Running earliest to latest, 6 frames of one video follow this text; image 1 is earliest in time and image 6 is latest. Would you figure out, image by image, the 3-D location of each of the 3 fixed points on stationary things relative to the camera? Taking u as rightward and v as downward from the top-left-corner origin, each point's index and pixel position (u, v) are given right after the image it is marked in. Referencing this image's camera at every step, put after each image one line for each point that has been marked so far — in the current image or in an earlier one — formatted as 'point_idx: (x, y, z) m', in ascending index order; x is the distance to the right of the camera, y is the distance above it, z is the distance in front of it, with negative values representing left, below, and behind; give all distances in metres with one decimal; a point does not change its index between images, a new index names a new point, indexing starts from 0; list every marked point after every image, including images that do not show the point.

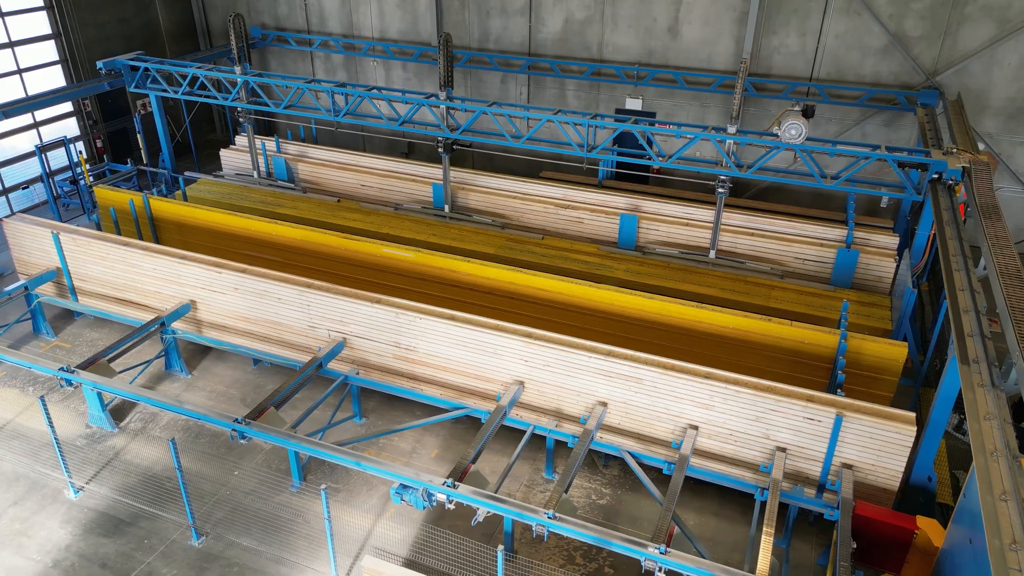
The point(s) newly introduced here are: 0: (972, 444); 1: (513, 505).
0: (+2.8, -0.9, +4.2) m
1: (0.0, -1.8, +5.8) m
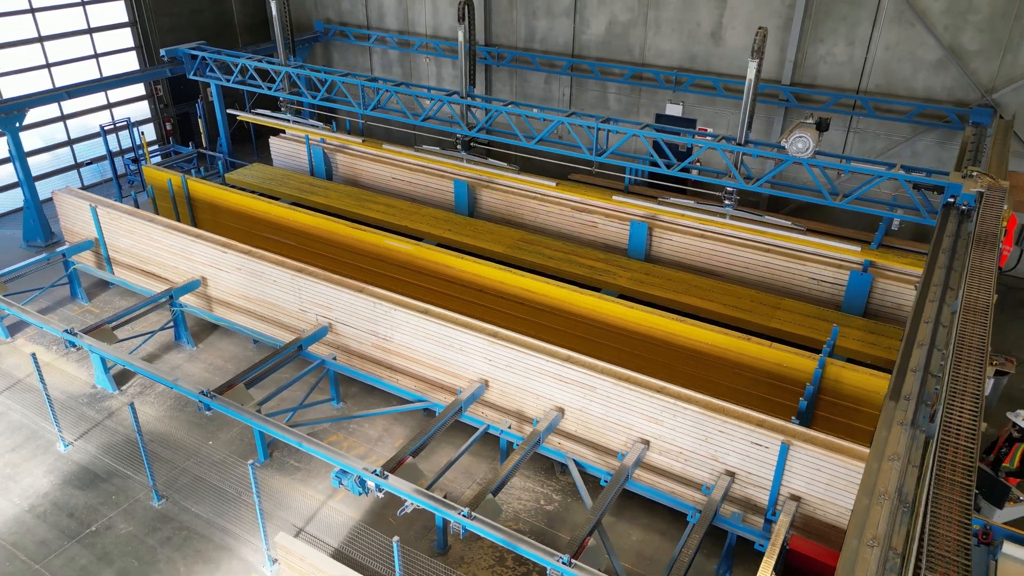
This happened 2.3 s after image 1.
0: (+2.0, -1.1, +3.9) m
1: (-0.7, -1.8, +5.9) m
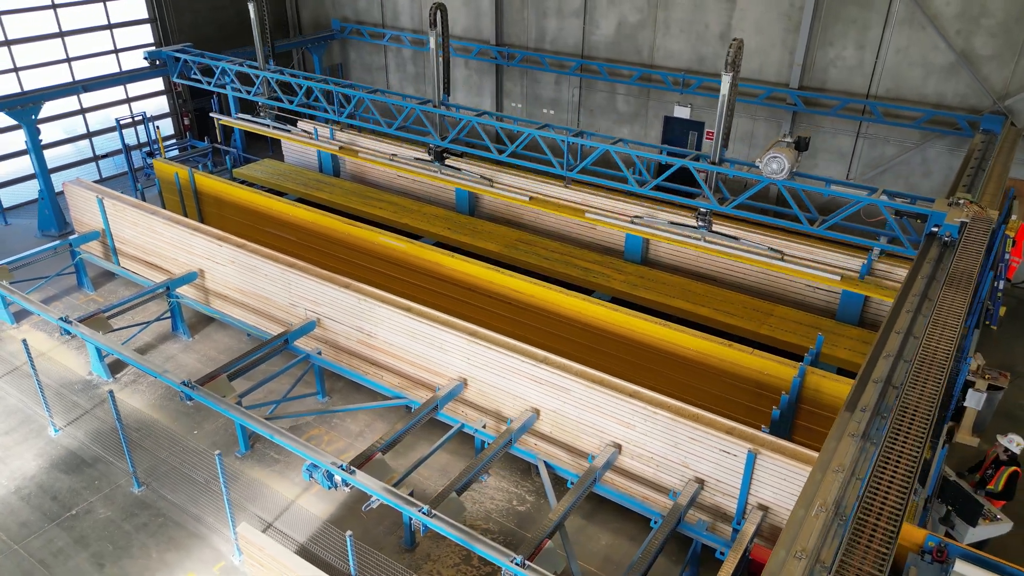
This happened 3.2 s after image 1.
0: (+1.6, -1.2, +3.9) m
1: (-1.0, -1.8, +5.9) m
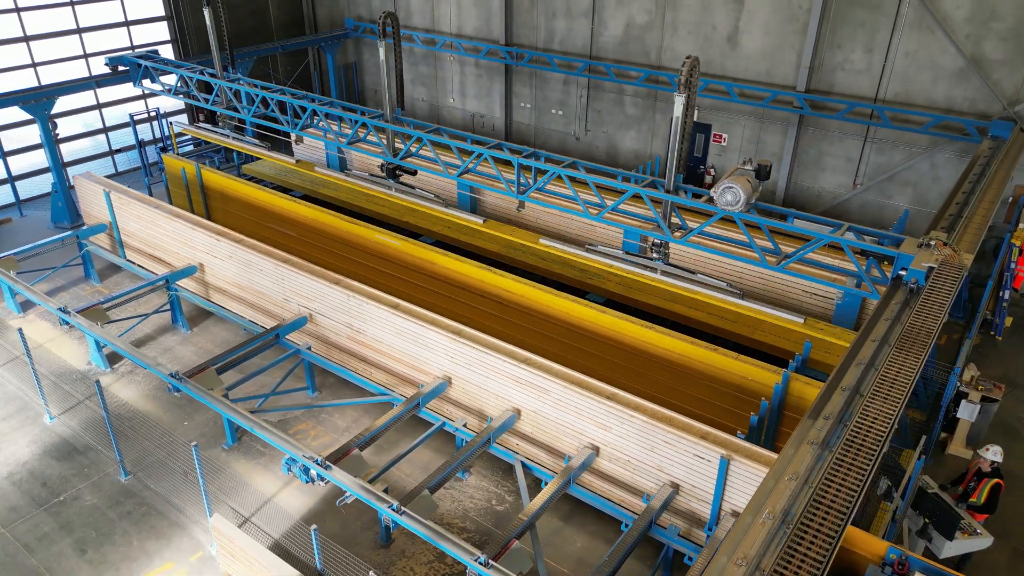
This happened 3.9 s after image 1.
0: (+1.3, -1.2, +3.8) m
1: (-1.2, -1.7, +6.0) m
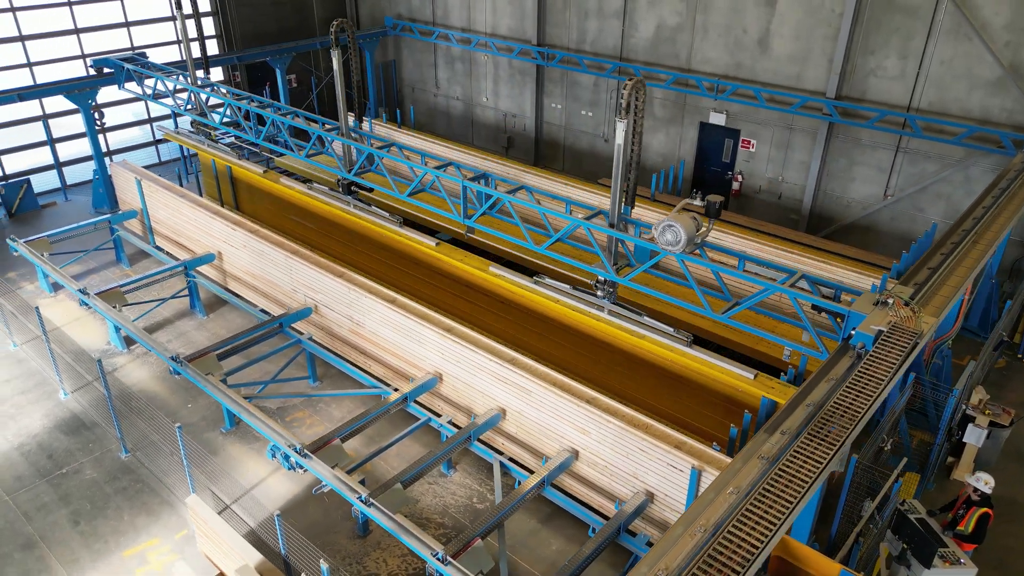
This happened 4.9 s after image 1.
0: (+0.9, -1.2, +3.8) m
1: (-1.5, -1.7, +6.1) m
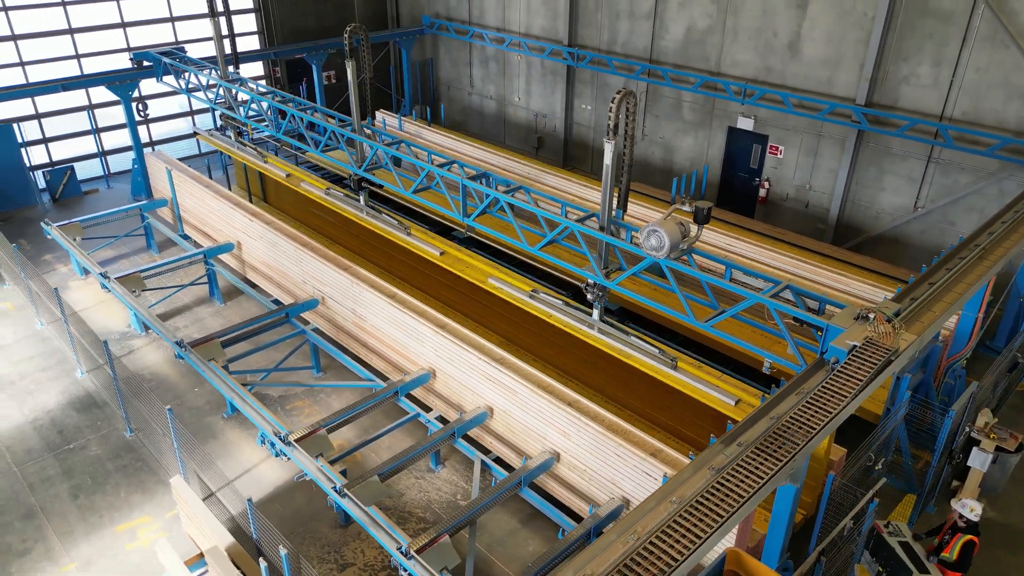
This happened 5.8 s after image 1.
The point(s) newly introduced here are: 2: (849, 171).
0: (+0.6, -1.3, +3.7) m
1: (-1.7, -1.6, +6.2) m
2: (+5.8, +2.0, +11.9) m
